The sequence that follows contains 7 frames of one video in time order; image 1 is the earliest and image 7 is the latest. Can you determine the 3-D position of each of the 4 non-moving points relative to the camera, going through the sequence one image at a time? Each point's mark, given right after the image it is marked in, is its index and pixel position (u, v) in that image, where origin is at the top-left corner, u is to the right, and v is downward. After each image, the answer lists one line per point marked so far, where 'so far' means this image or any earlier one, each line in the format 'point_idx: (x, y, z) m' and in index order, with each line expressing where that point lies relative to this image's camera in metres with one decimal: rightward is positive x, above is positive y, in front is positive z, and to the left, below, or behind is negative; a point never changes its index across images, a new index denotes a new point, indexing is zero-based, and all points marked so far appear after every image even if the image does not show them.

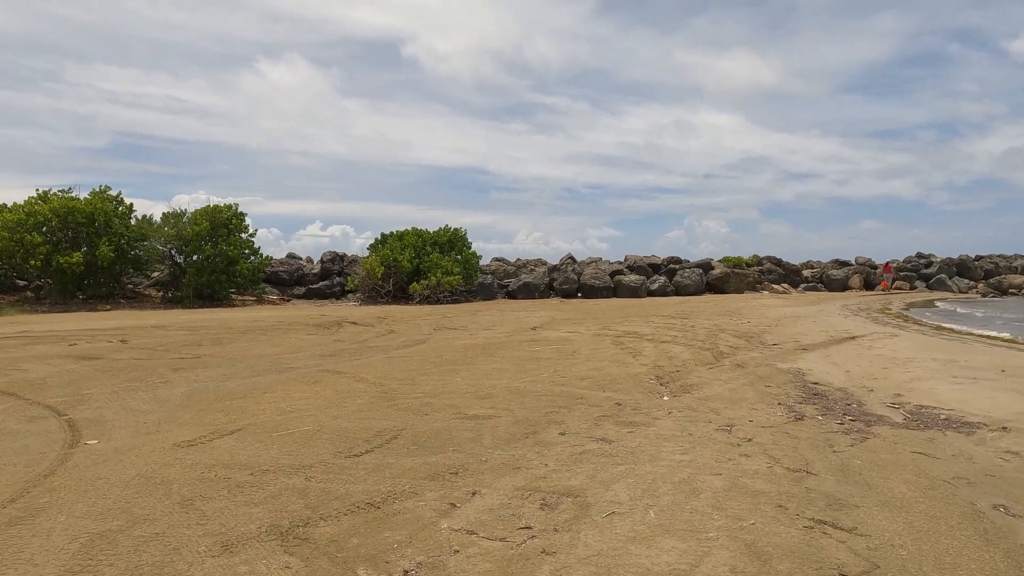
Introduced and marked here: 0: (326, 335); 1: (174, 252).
0: (-3.3, -0.8, +11.8) m
1: (-10.1, +1.1, +19.9) m
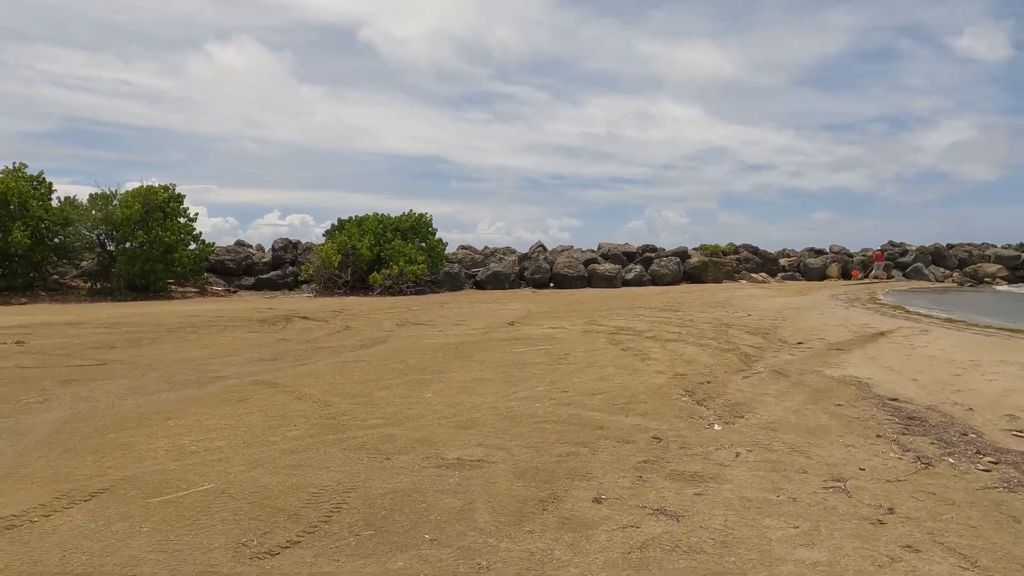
0: (-3.7, -0.7, +10.1) m
1: (-10.9, +1.3, +17.8) m
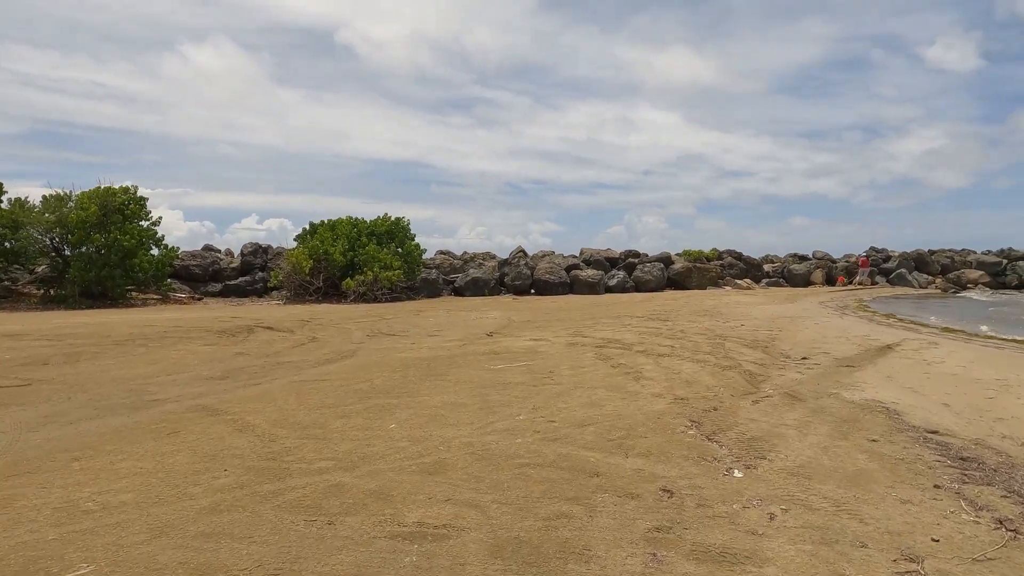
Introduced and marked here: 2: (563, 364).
0: (-4.0, -0.8, +9.3) m
1: (-11.5, +1.2, +16.8) m
2: (+0.5, -0.8, +7.1) m
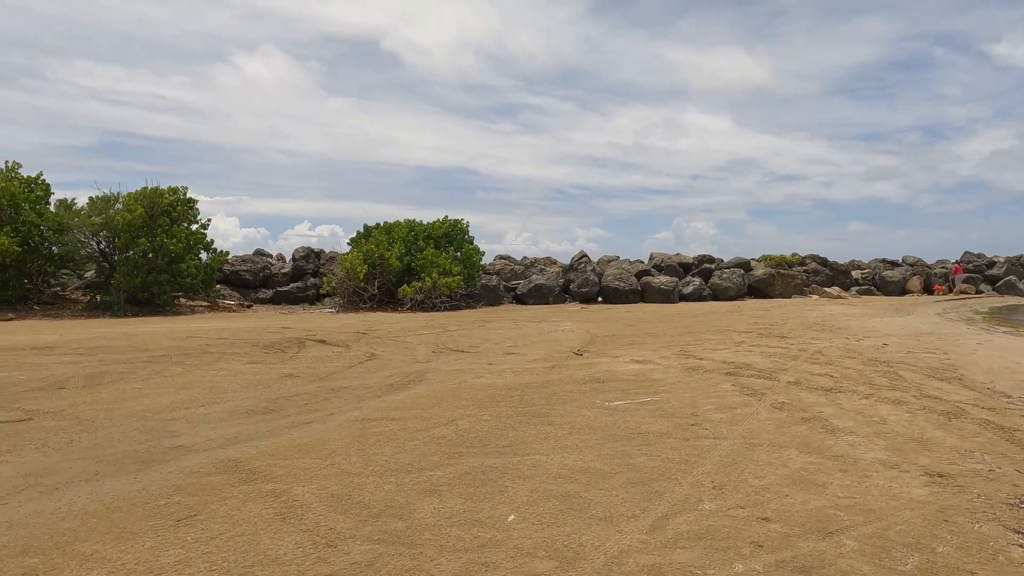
0: (-2.9, -0.9, +8.0) m
1: (-9.8, +1.0, +15.9) m
2: (+1.5, -0.9, +5.4) m
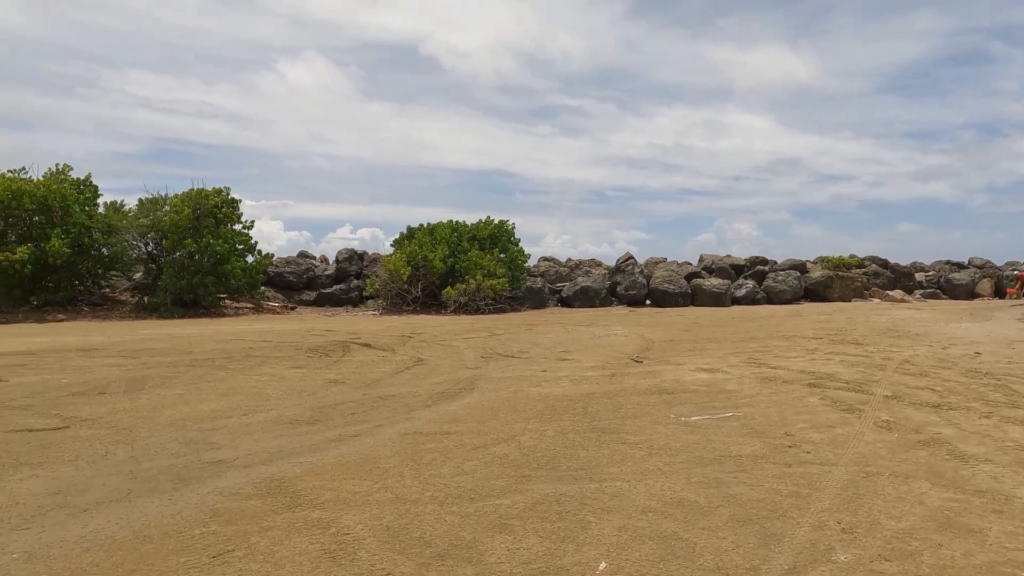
0: (-2.2, -0.9, +7.6) m
1: (-8.7, +1.0, +16.0) m
2: (+2.0, -0.9, +4.8) m
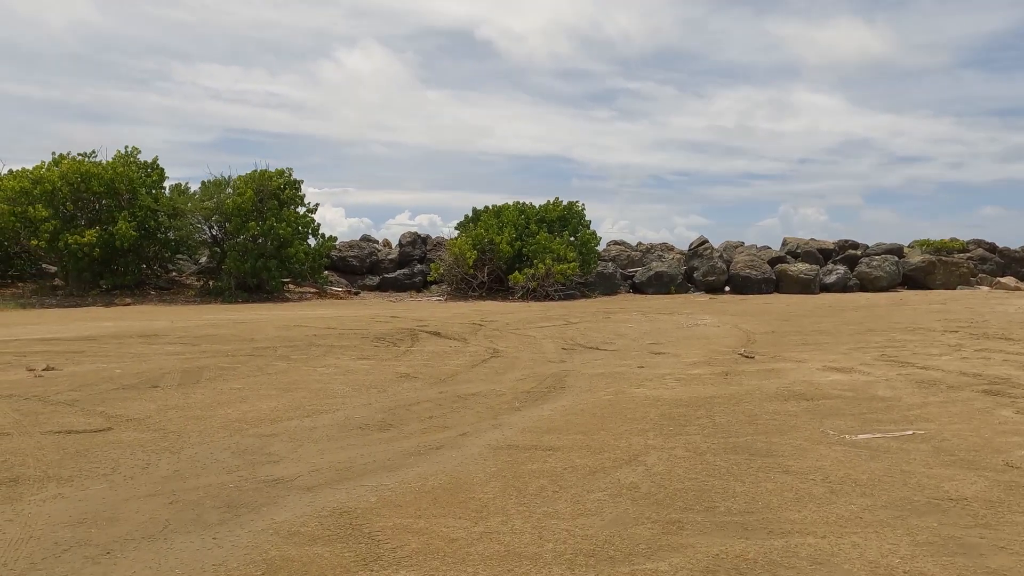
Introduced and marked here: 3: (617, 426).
0: (-1.3, -0.8, +6.9) m
1: (-7.0, +1.4, +15.7) m
2: (+2.7, -0.8, +3.7) m
3: (+0.7, -0.9, +4.3) m
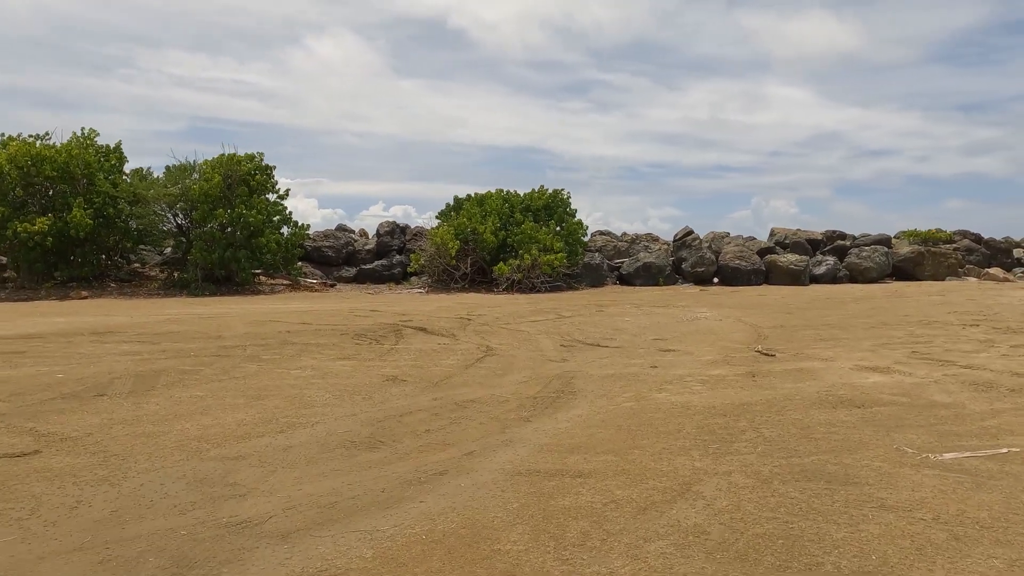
0: (-1.3, -0.7, +6.1) m
1: (-7.3, +1.5, +14.7) m
2: (+2.8, -0.8, +3.1) m
3: (+0.8, -0.8, +3.7) m
